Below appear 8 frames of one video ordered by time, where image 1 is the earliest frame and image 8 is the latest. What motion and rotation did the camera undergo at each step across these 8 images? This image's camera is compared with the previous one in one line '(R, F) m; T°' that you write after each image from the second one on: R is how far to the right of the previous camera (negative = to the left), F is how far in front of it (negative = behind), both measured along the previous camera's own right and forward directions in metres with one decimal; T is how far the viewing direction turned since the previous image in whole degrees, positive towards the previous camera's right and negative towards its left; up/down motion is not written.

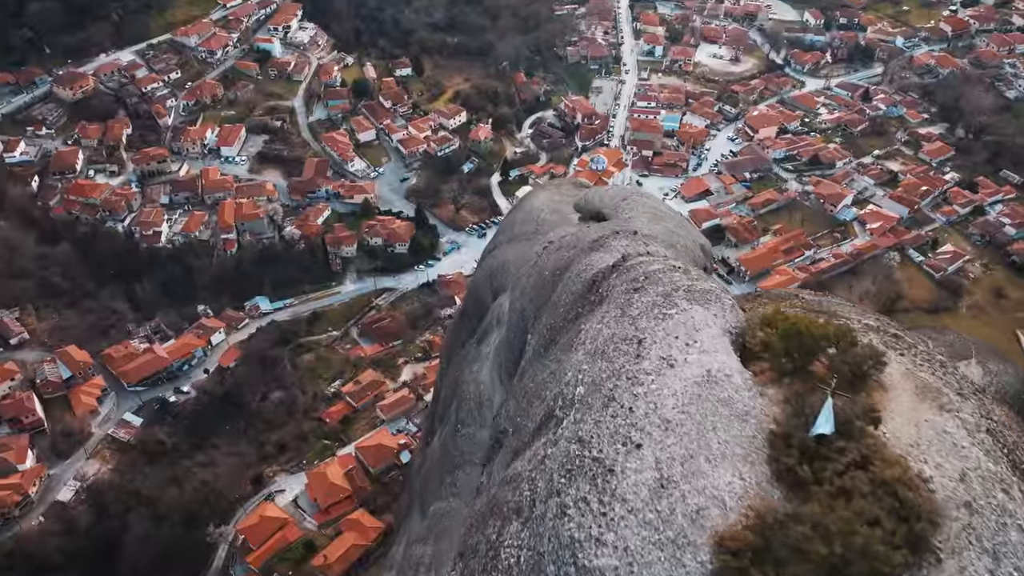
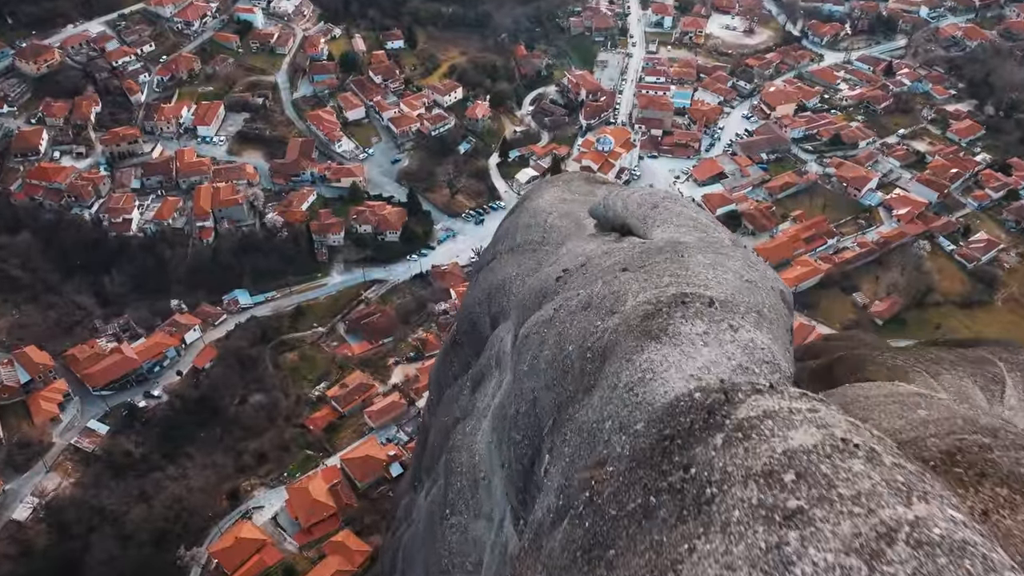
(0.0, +3.2) m; 0°
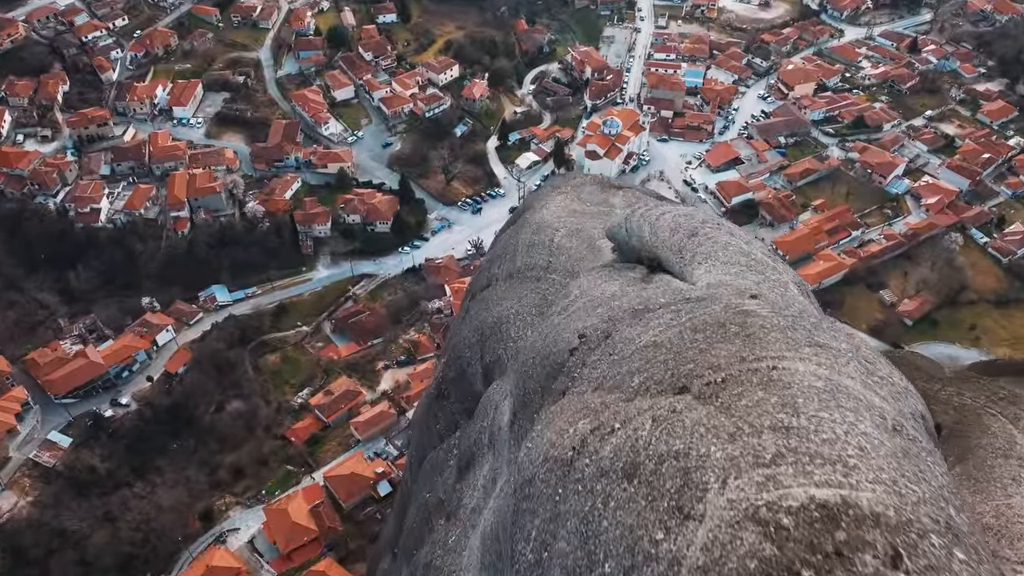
(0.0, +3.0) m; 0°
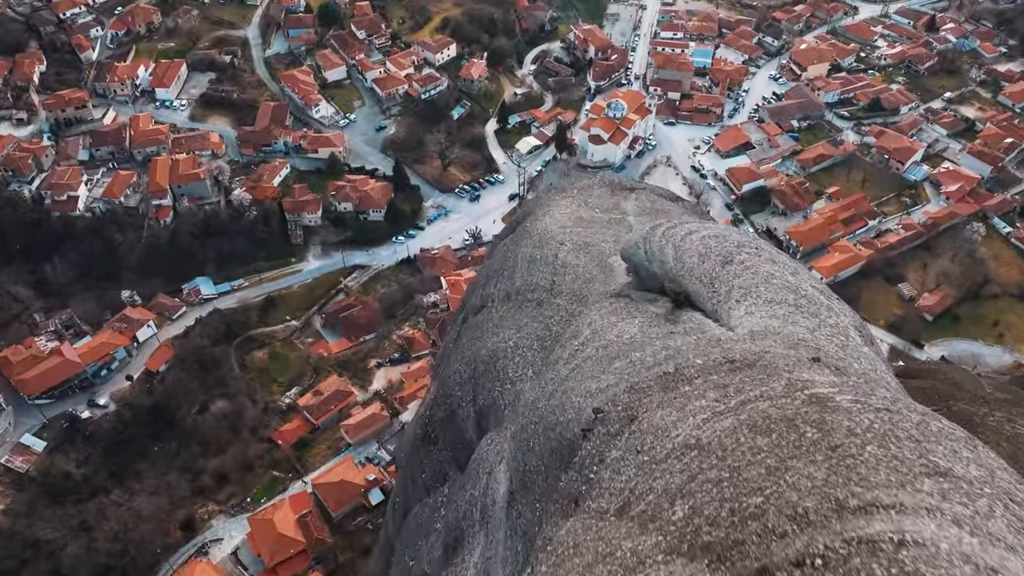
(0.0, +1.8) m; 0°
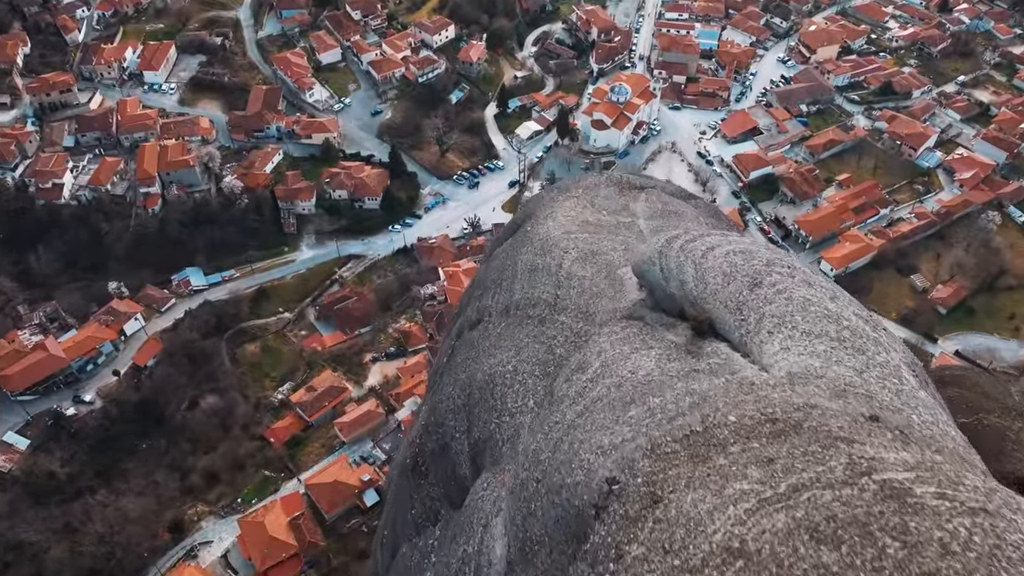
(0.0, +1.1) m; 0°
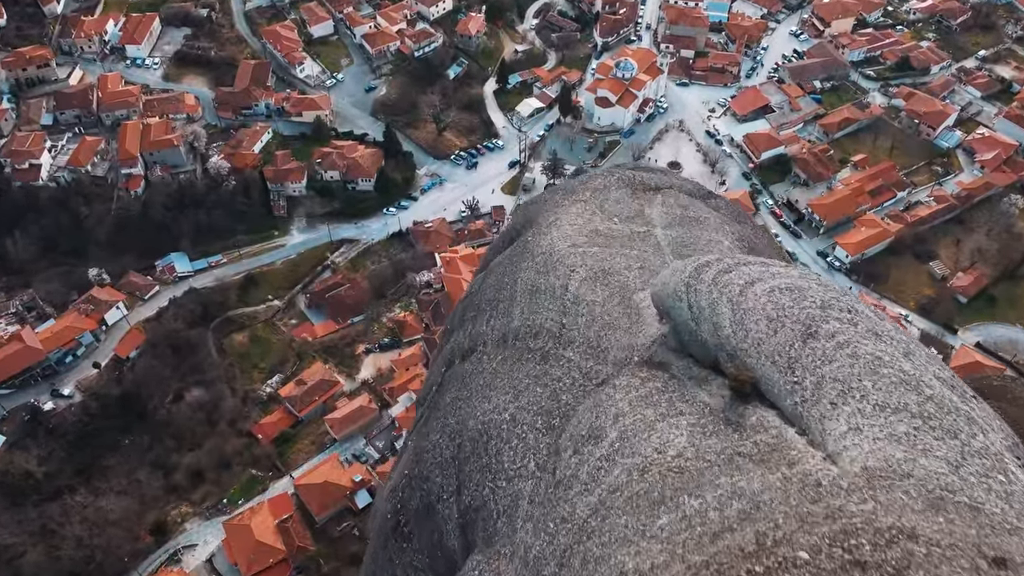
(0.0, +1.5) m; 0°
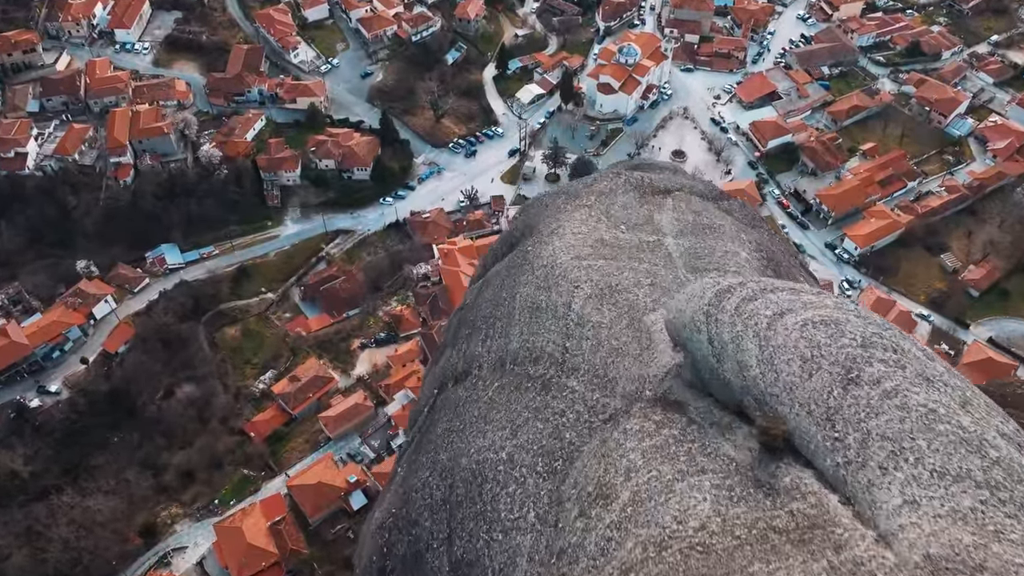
(0.0, +0.8) m; 0°
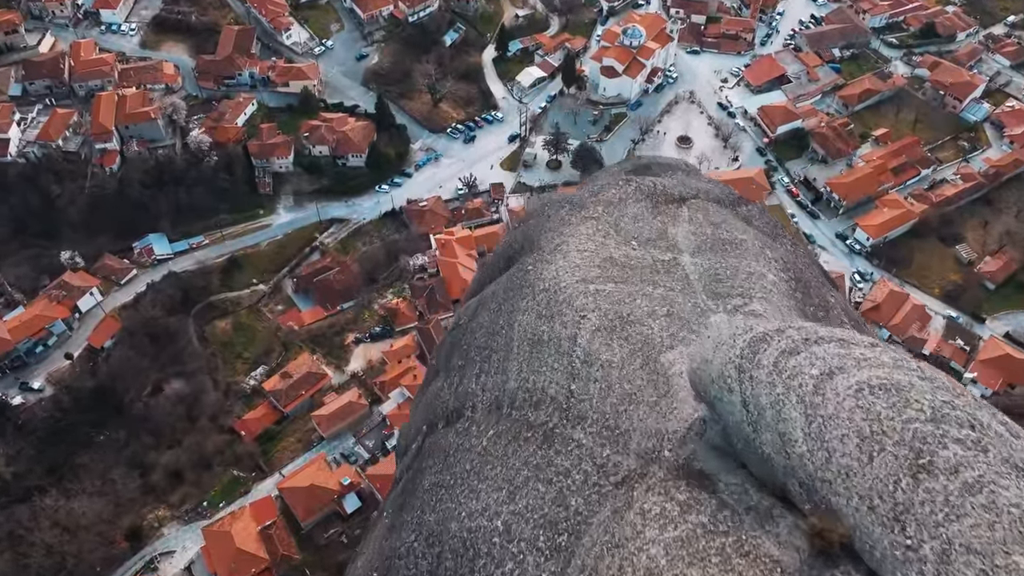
(0.0, +1.0) m; 0°
